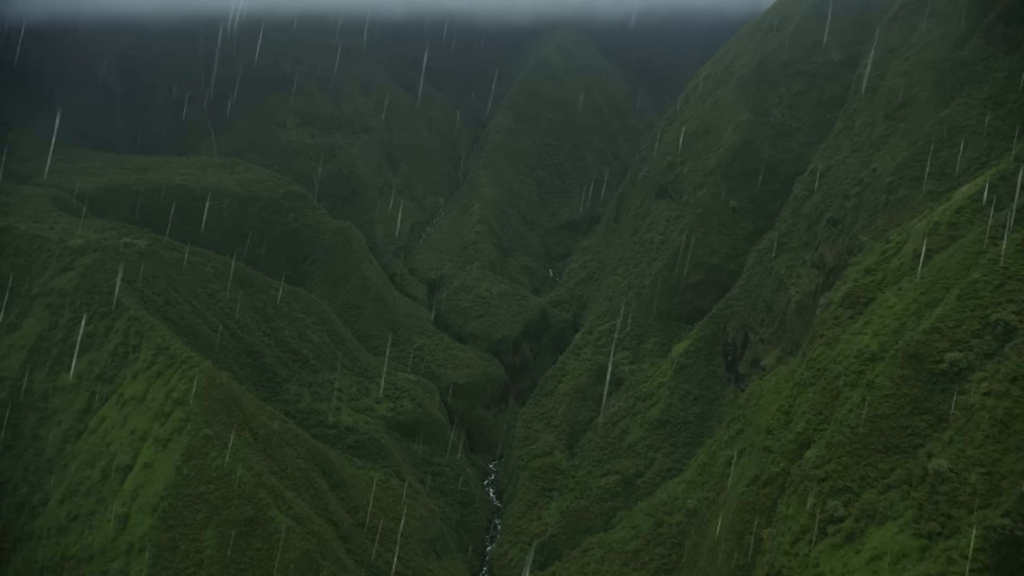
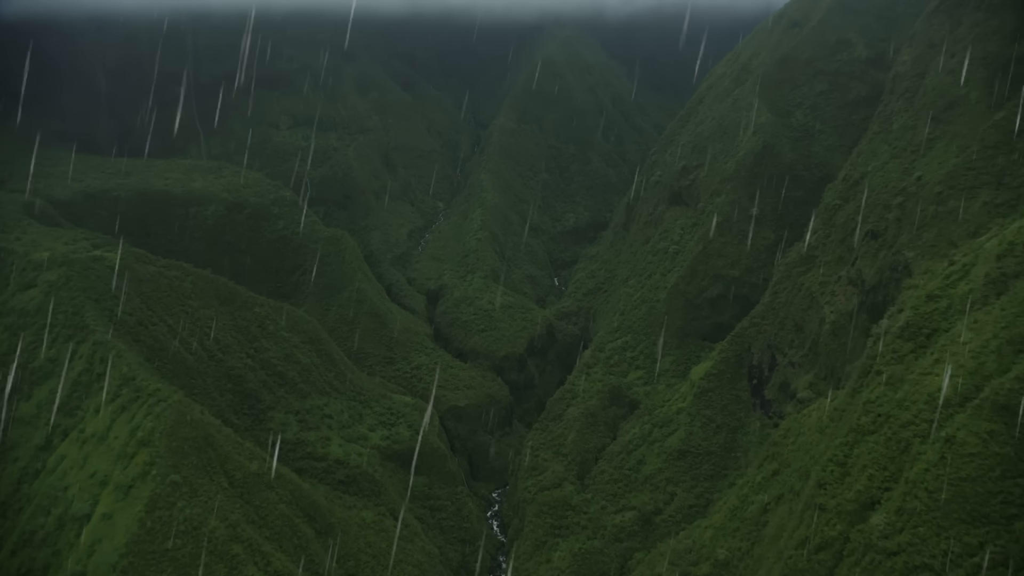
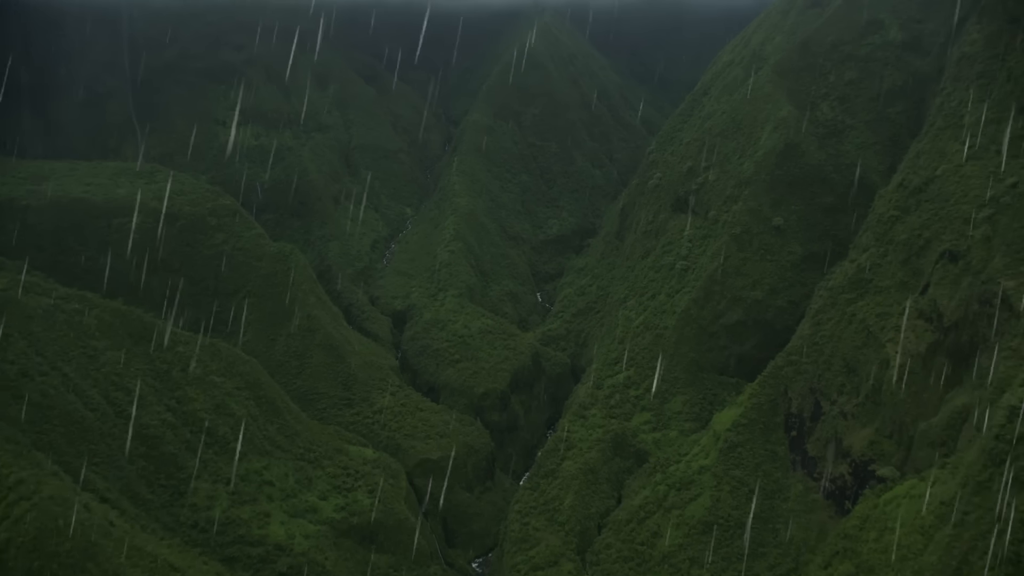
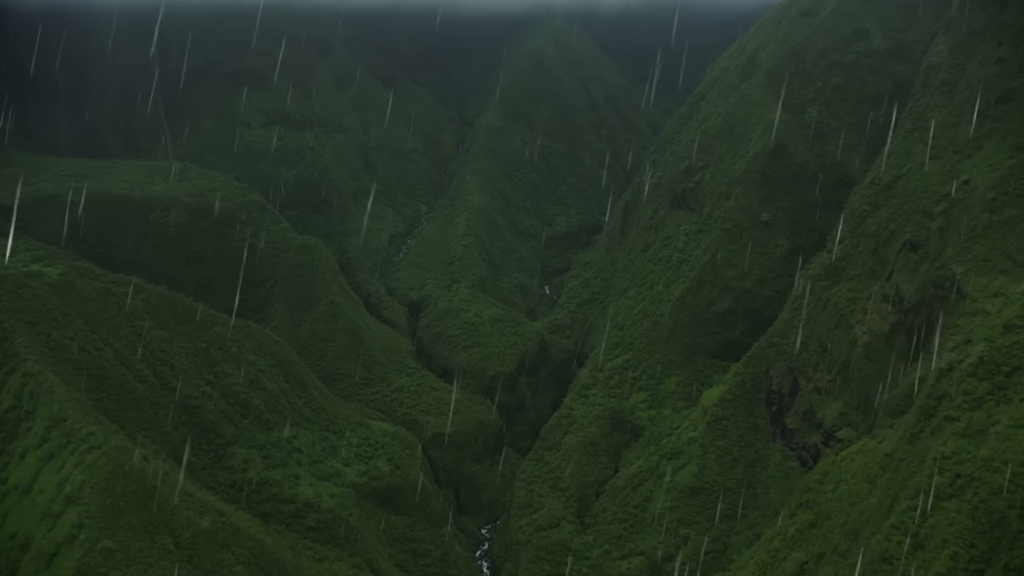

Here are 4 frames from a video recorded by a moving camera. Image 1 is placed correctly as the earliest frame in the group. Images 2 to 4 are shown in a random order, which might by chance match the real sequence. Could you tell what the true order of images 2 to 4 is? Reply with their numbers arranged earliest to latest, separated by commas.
2, 4, 3
